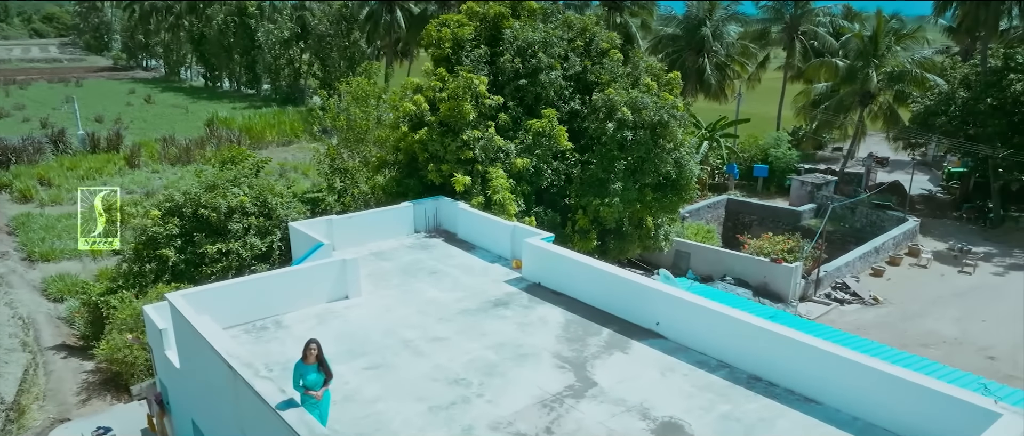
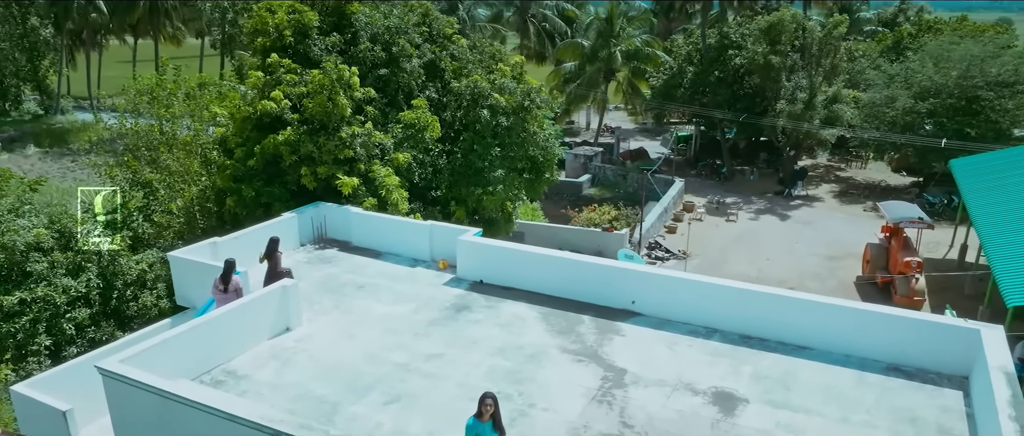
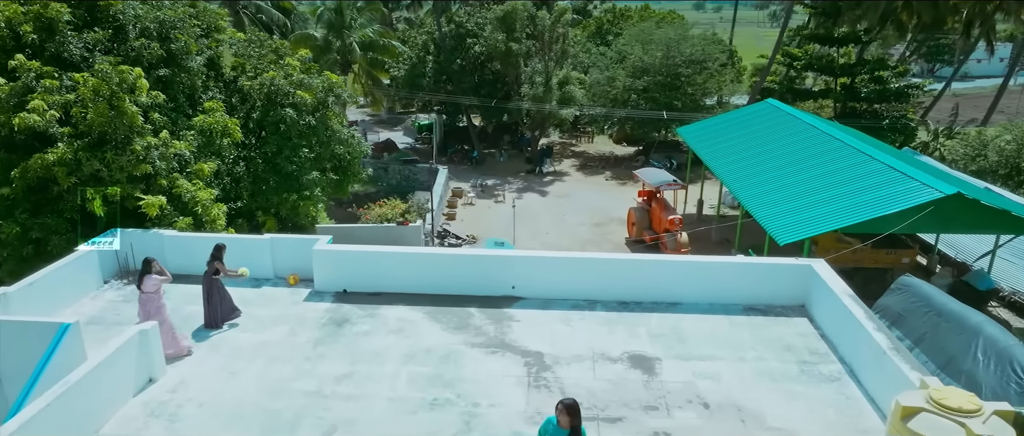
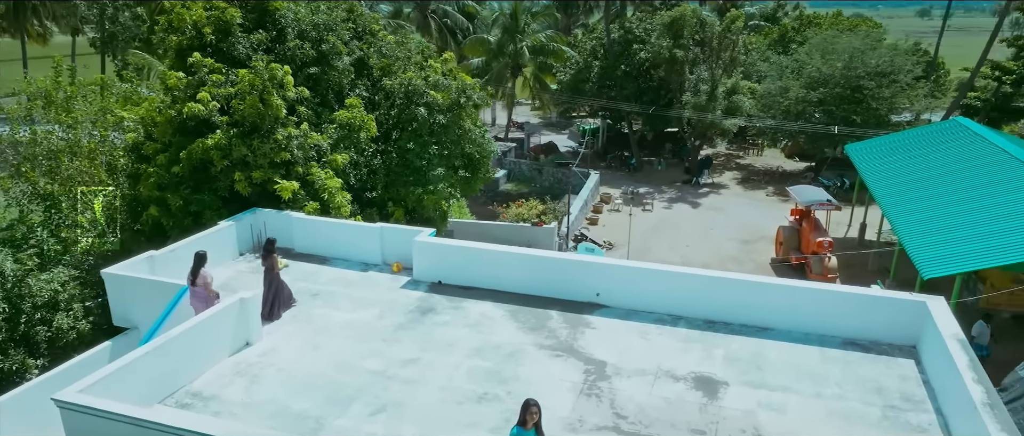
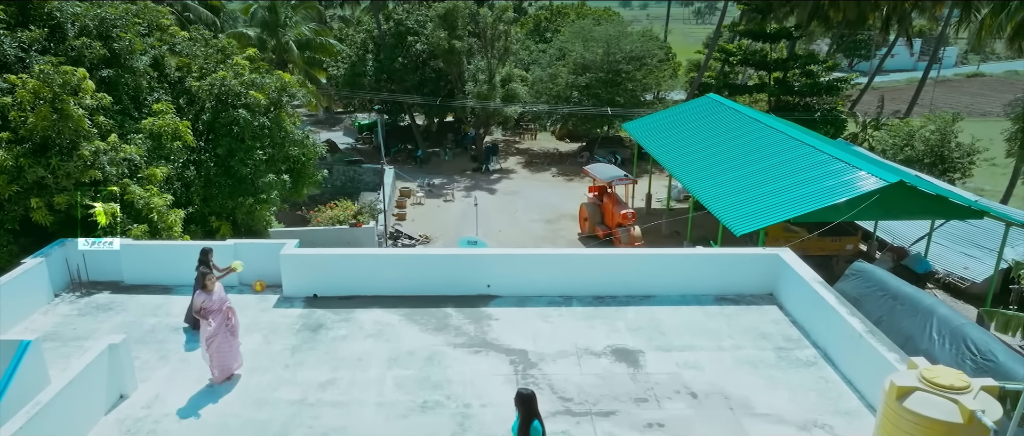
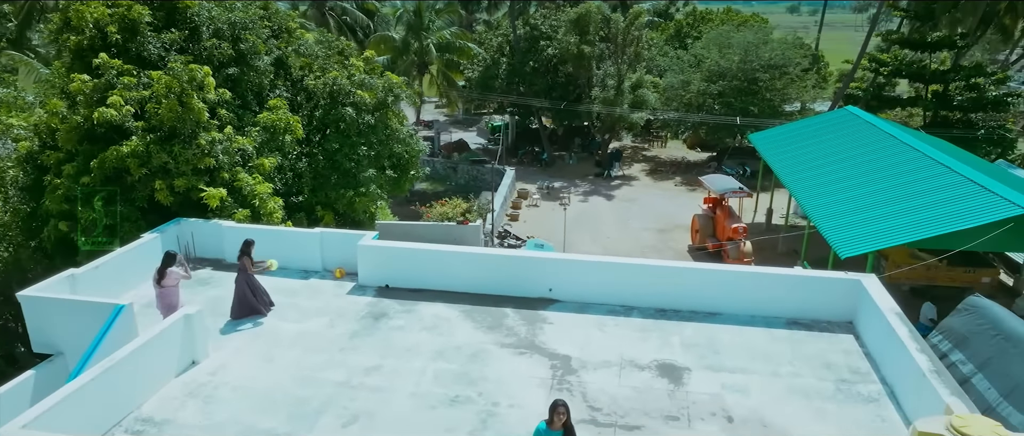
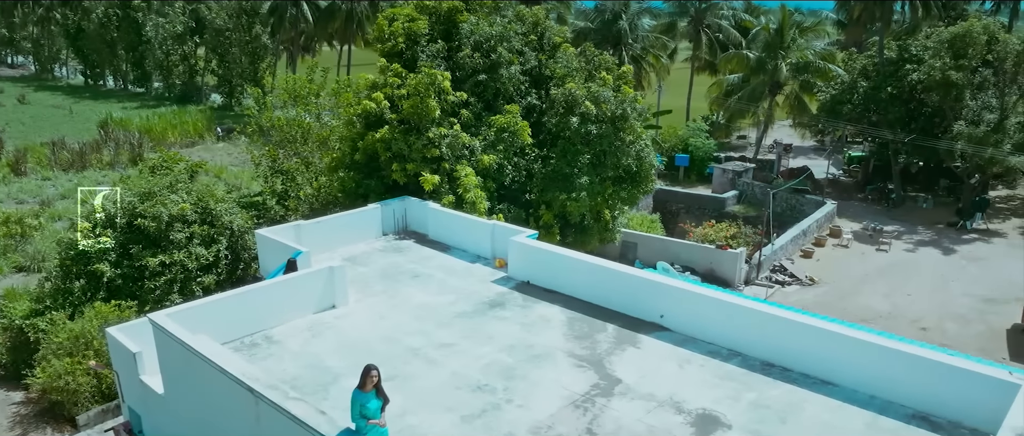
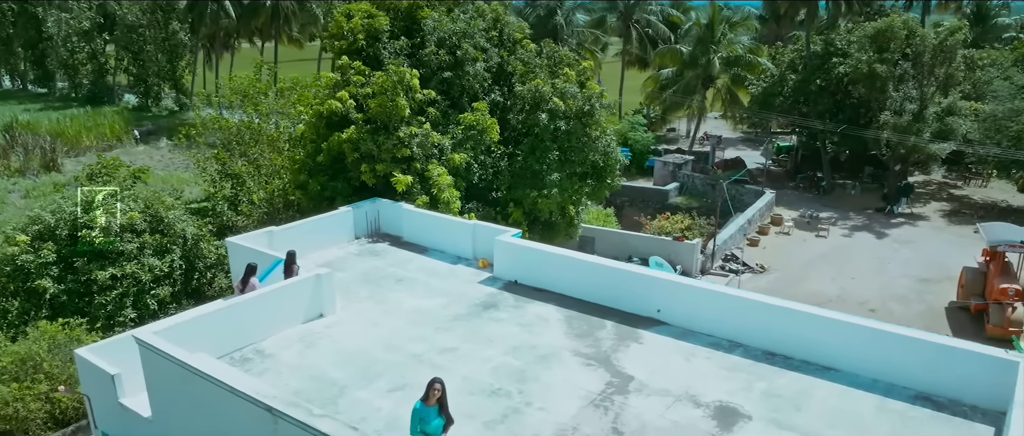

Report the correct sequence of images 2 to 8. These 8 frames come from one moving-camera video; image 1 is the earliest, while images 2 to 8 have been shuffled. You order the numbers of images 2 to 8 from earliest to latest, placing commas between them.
7, 8, 2, 4, 6, 3, 5
